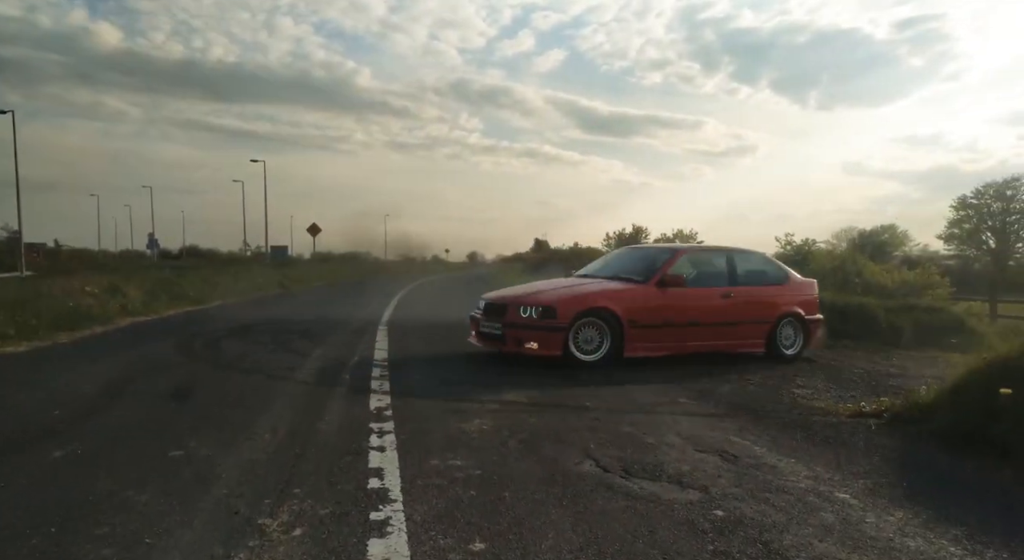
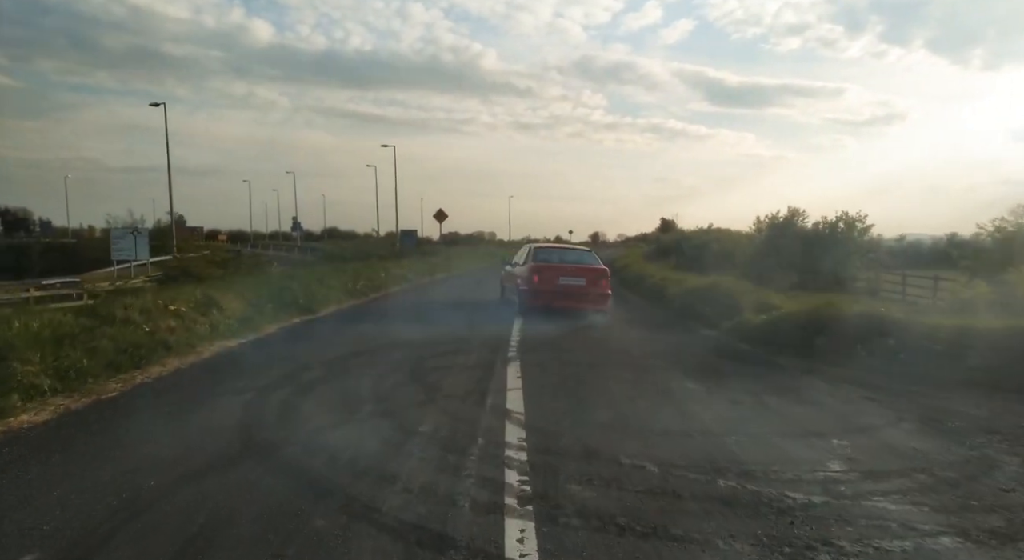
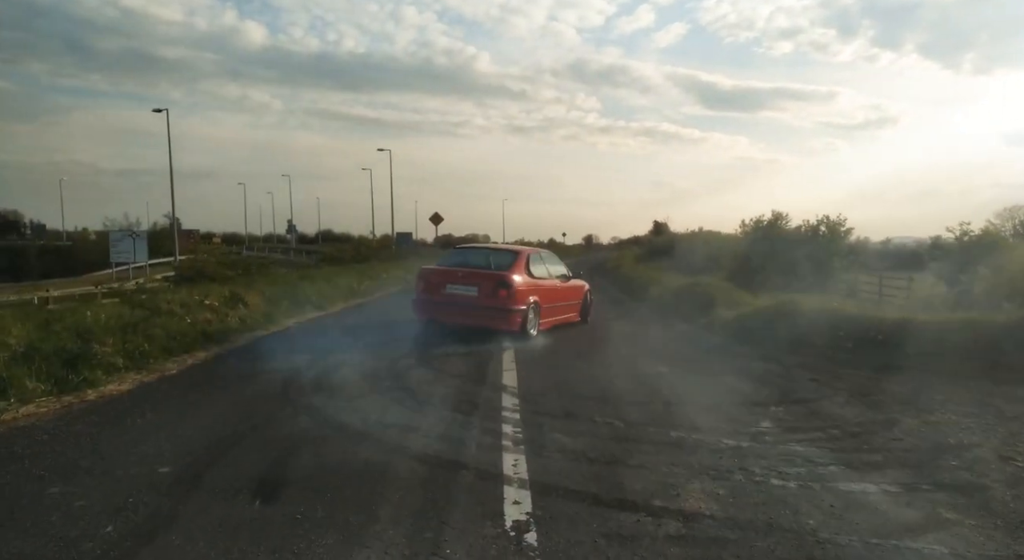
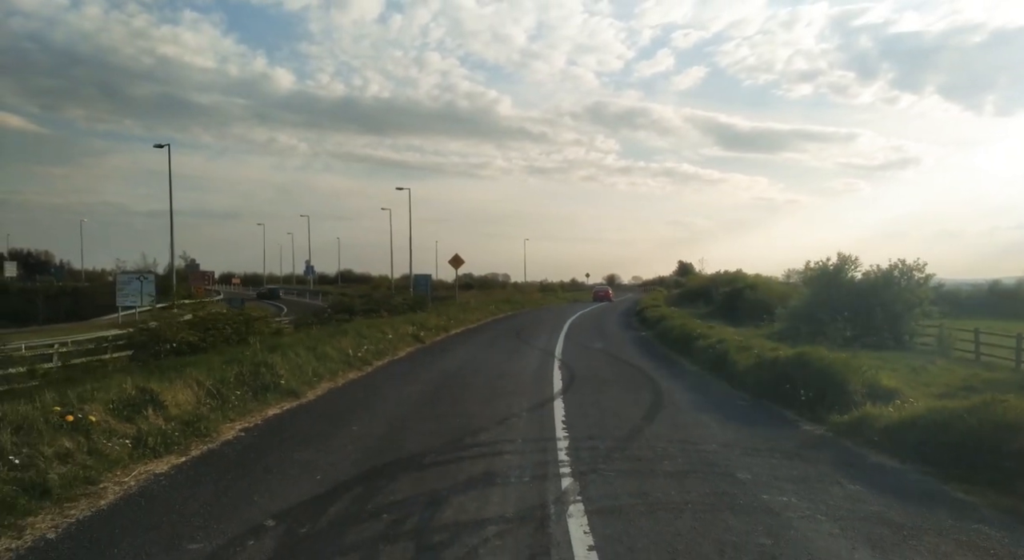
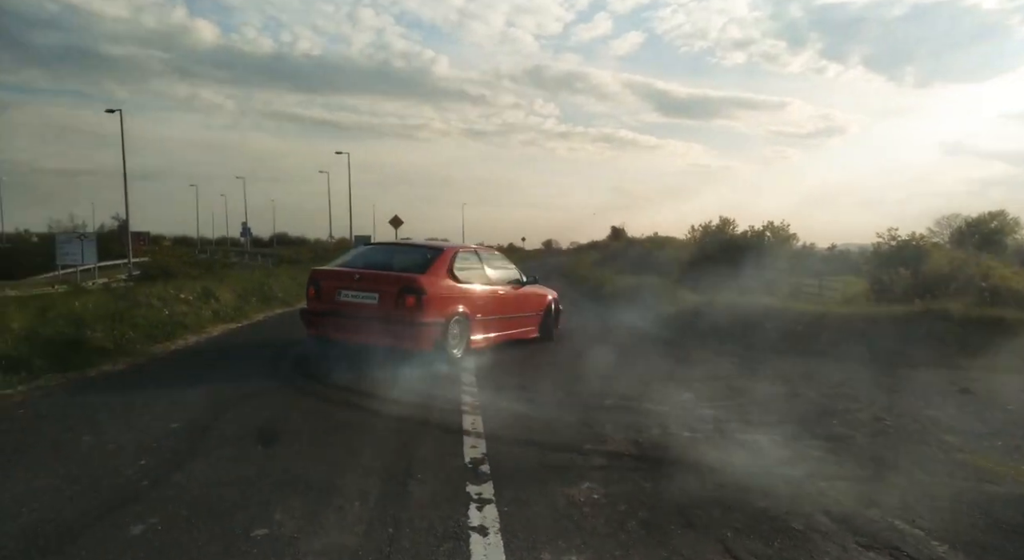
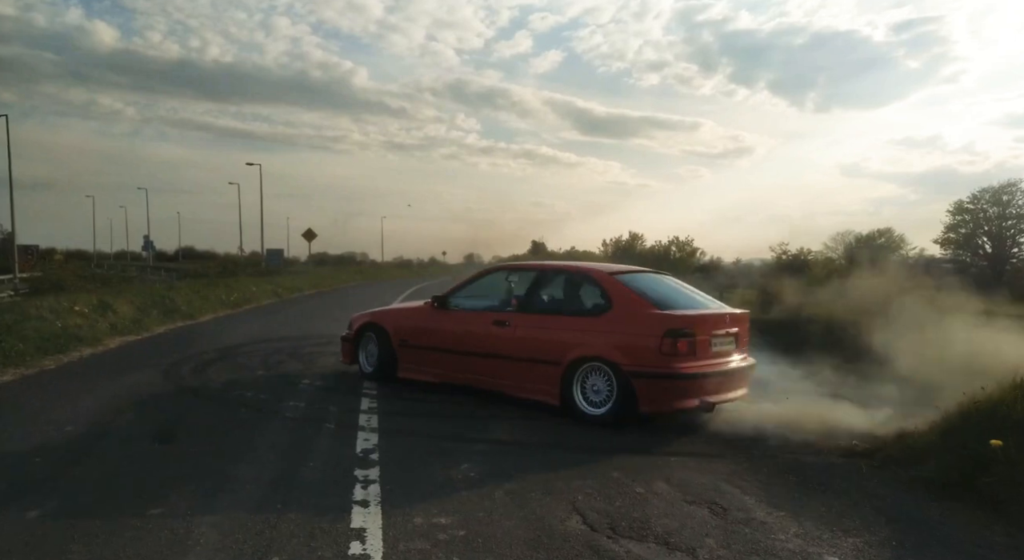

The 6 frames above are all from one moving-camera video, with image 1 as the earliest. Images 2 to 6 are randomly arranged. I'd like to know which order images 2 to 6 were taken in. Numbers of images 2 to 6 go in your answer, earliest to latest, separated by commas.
6, 5, 3, 2, 4
